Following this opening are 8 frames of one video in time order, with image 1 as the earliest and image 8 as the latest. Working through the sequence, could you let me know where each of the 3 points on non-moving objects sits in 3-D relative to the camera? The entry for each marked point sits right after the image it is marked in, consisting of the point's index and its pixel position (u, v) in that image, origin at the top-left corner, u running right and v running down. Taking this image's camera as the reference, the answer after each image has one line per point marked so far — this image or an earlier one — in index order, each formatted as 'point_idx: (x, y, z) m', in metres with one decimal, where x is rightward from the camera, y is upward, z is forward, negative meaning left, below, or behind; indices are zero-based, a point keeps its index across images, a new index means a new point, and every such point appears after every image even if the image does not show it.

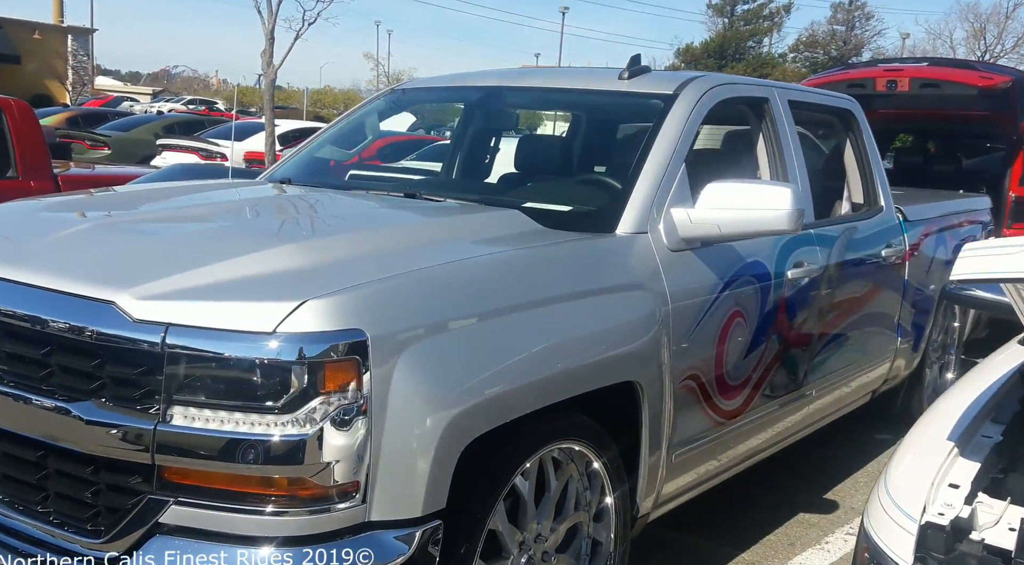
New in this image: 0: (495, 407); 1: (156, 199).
0: (0.0, -0.3, +2.1) m
1: (-1.2, +0.3, +2.9) m
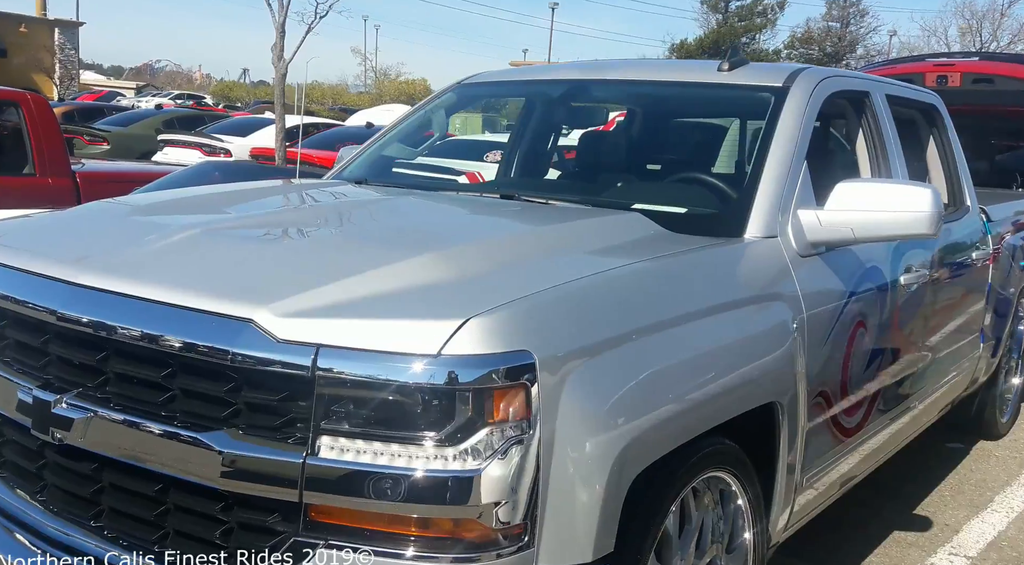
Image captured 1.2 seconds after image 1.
0: (+0.3, -0.3, +1.9) m
1: (-0.9, +0.3, +2.7) m
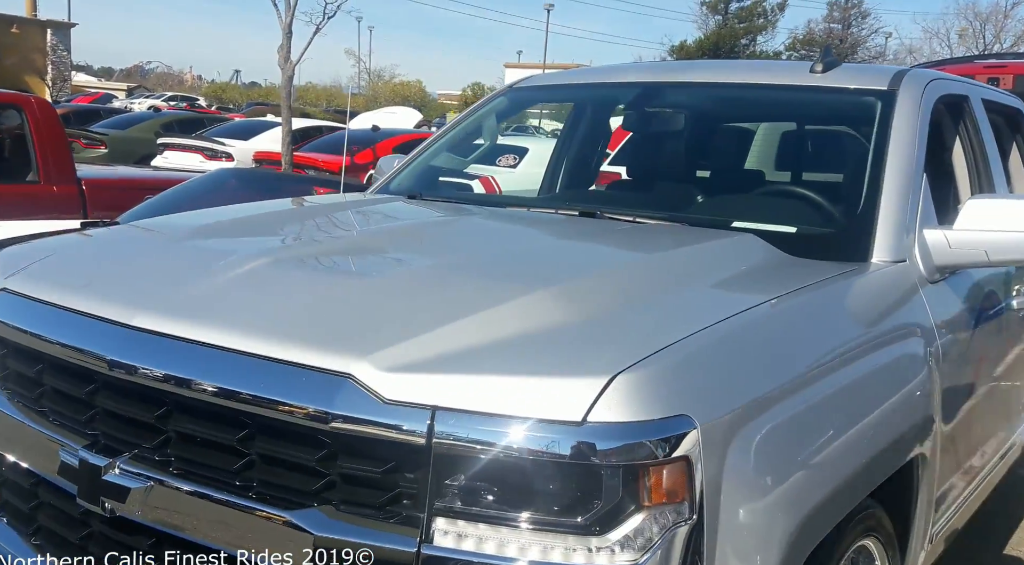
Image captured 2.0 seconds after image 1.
0: (+0.6, -0.4, +1.6) m
1: (-0.6, +0.2, +2.4) m
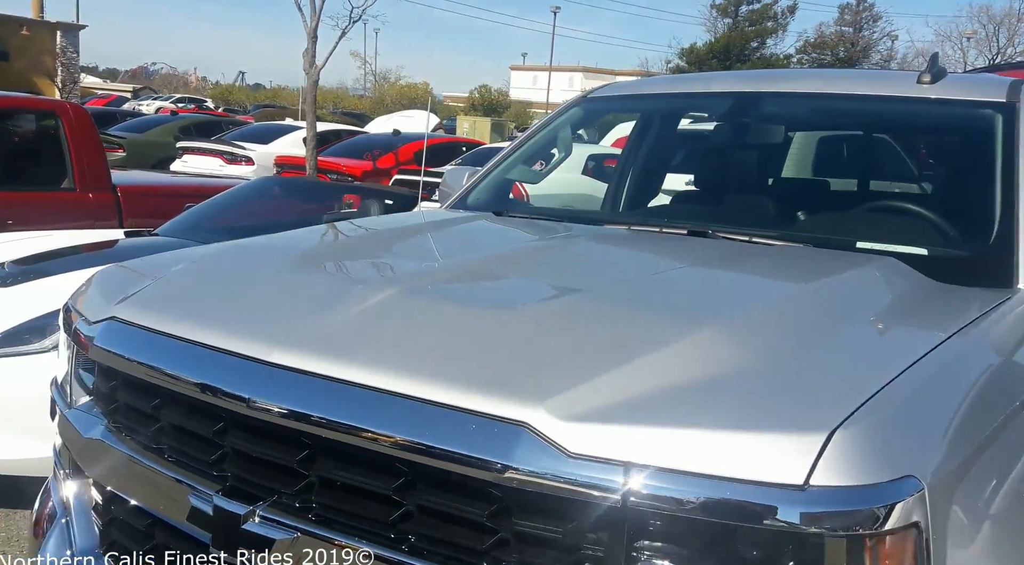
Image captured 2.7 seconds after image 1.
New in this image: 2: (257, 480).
0: (+0.8, -0.5, +1.5) m
1: (-0.3, +0.1, +2.3) m
2: (-0.5, -0.3, +1.5) m
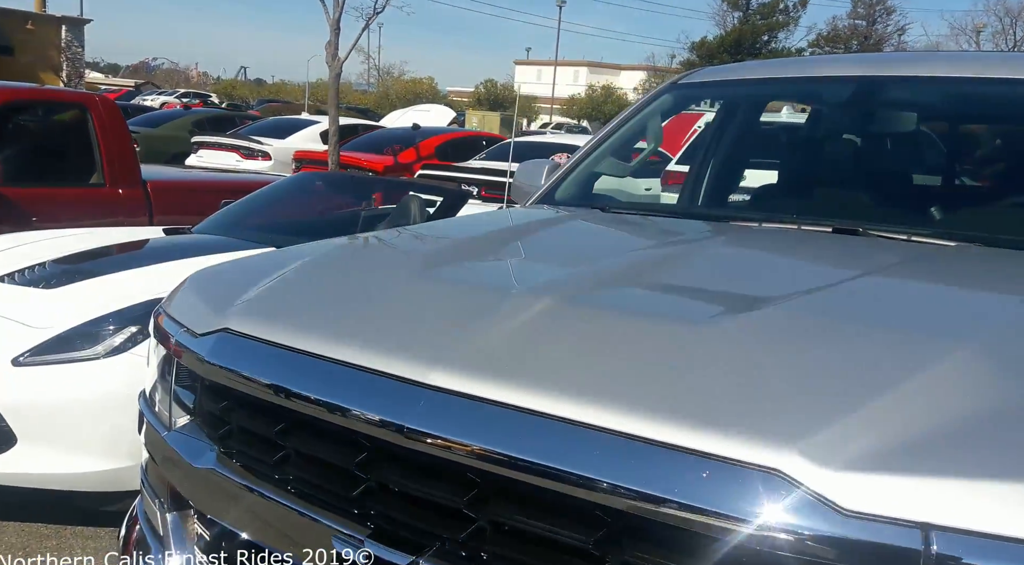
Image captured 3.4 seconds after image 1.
0: (+1.1, -0.5, +1.3) m
1: (0.0, +0.1, +2.1) m
2: (-0.1, -0.4, +1.3) m
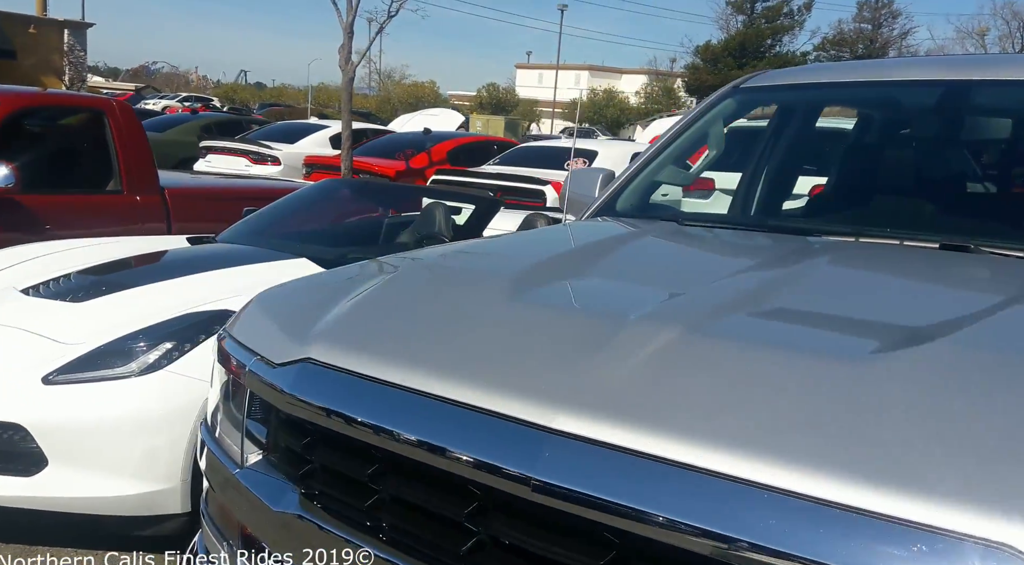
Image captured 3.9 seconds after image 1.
0: (+1.3, -0.5, +1.1) m
1: (+0.2, +0.1, +2.0) m
2: (0.0, -0.4, +1.1) m
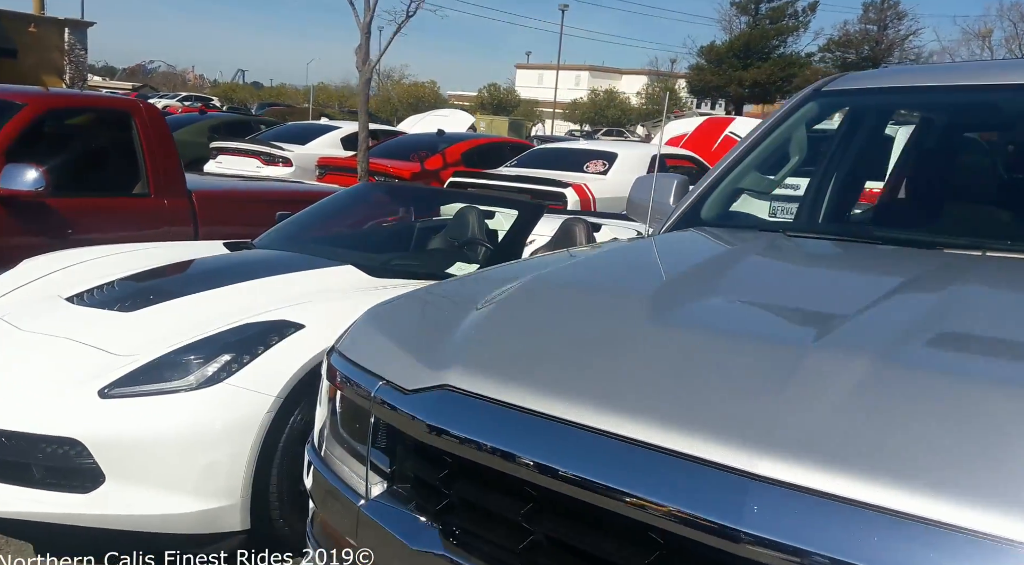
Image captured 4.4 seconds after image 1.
0: (+1.6, -0.6, +1.0) m
1: (+0.4, 0.0, +1.9) m
2: (+0.3, -0.4, +1.0) m
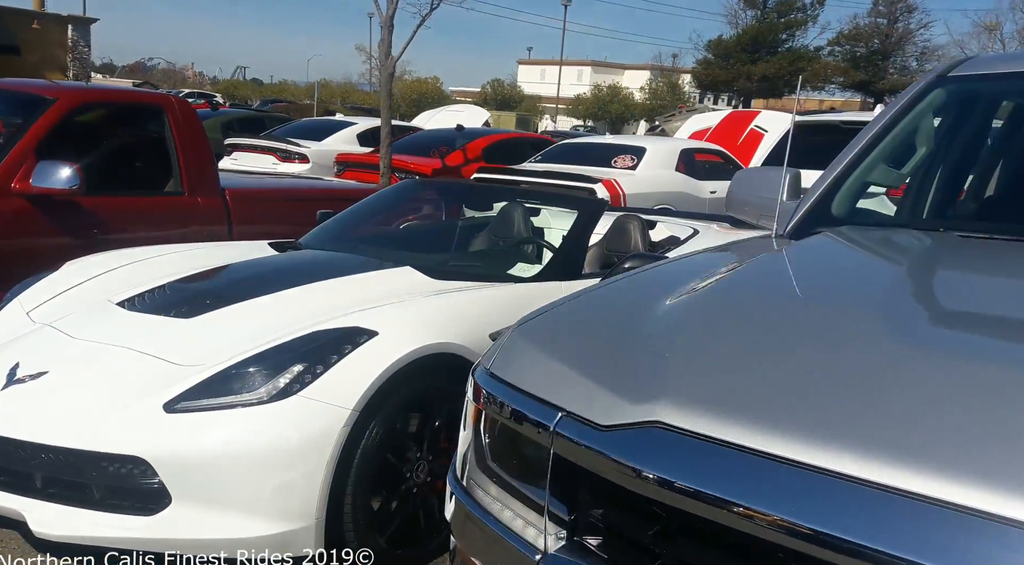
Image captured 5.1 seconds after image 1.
0: (+1.9, -0.6, +0.8) m
1: (+0.7, 0.0, +1.6) m
2: (+0.6, -0.5, +0.8) m
